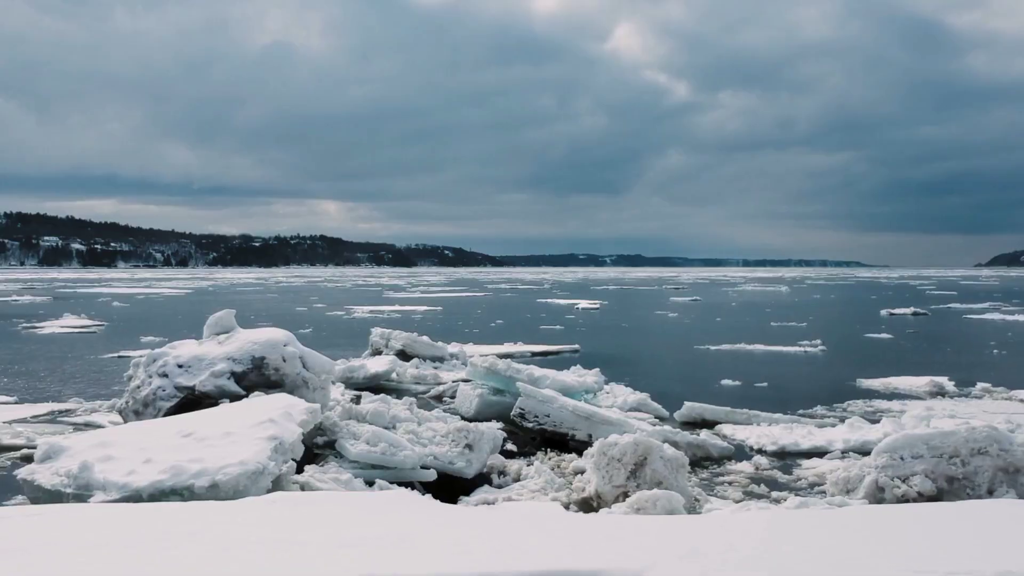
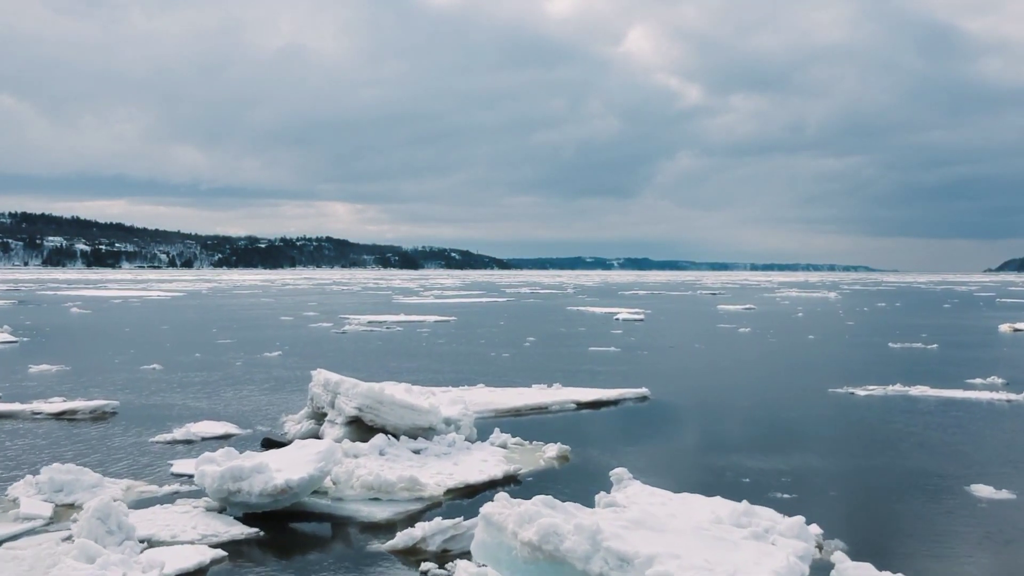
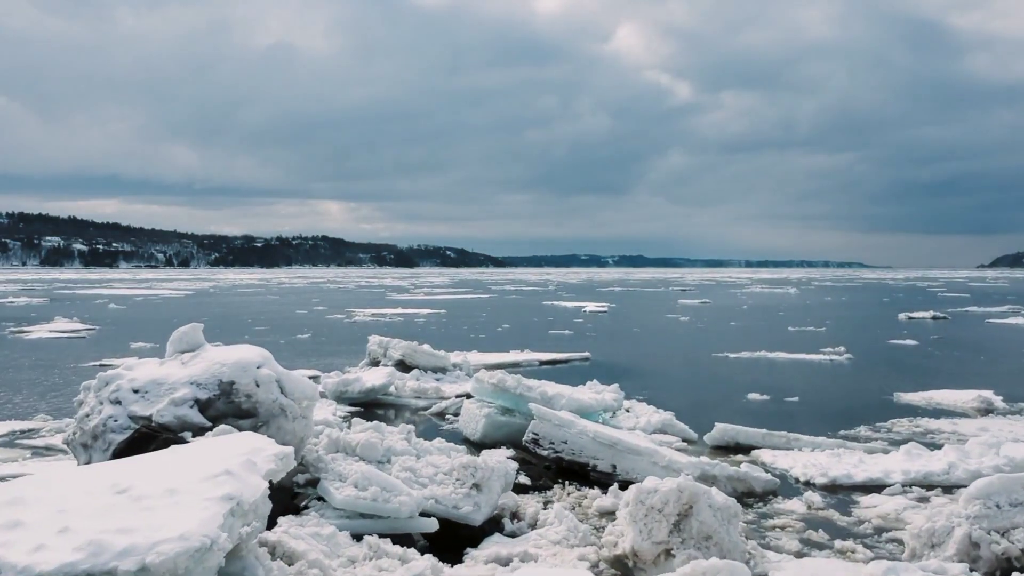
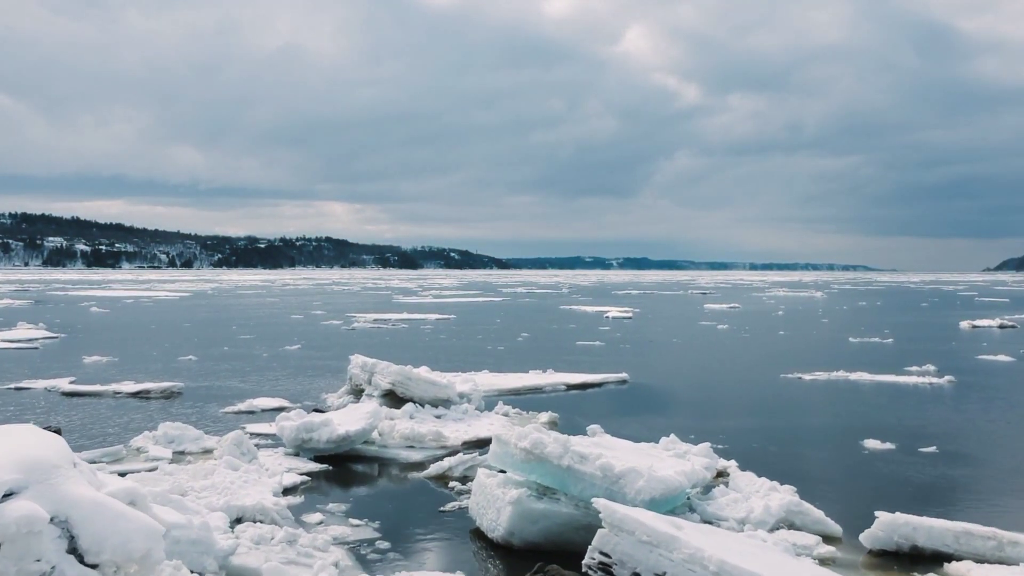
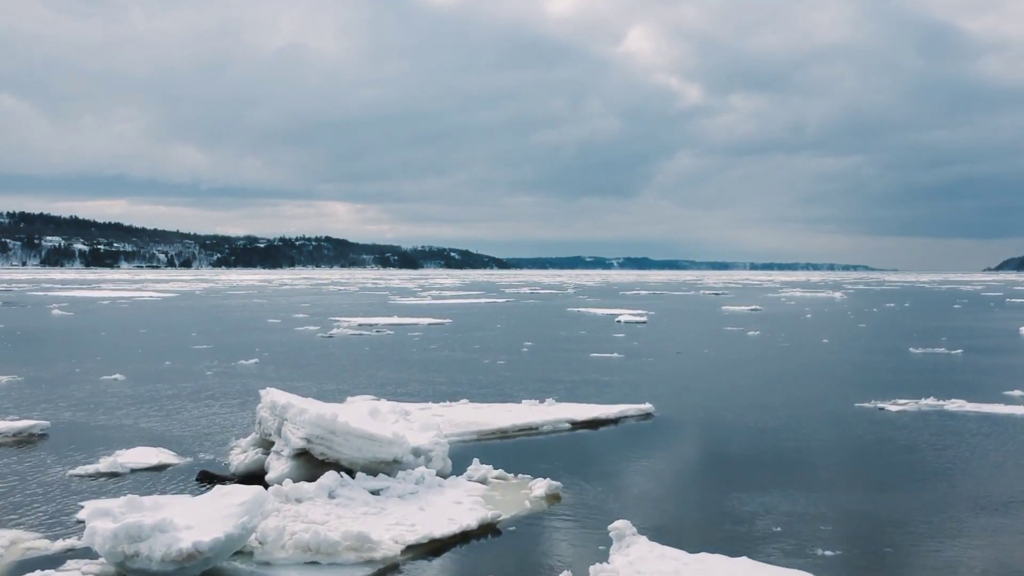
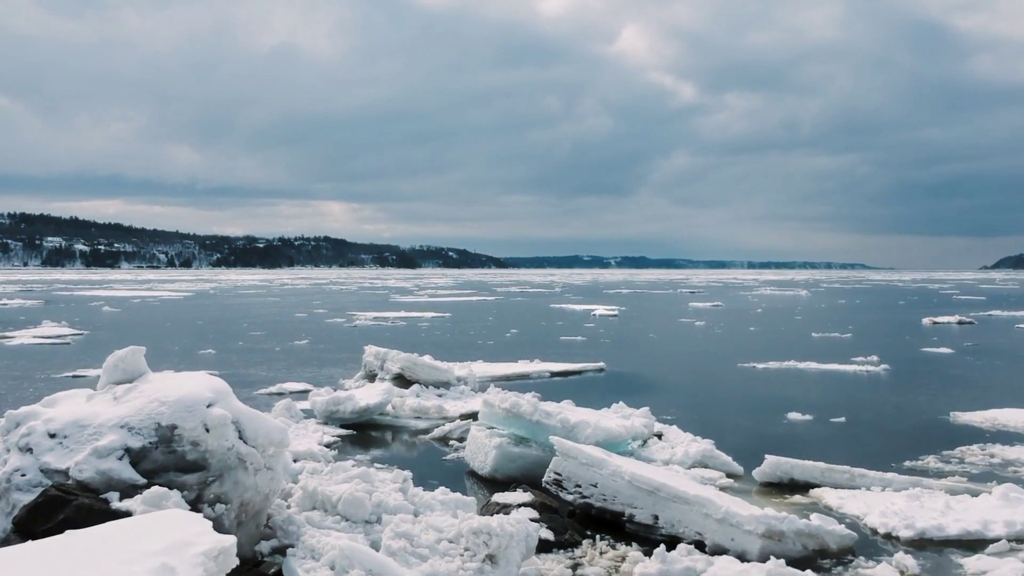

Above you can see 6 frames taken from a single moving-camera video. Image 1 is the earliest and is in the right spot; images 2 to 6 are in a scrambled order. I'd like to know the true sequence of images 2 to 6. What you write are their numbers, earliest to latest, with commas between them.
3, 6, 4, 2, 5
